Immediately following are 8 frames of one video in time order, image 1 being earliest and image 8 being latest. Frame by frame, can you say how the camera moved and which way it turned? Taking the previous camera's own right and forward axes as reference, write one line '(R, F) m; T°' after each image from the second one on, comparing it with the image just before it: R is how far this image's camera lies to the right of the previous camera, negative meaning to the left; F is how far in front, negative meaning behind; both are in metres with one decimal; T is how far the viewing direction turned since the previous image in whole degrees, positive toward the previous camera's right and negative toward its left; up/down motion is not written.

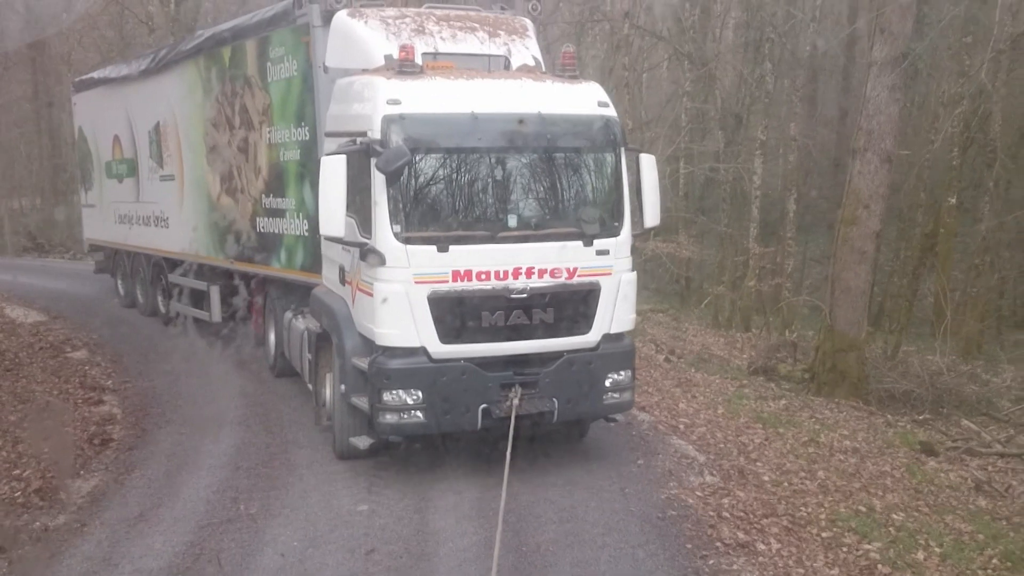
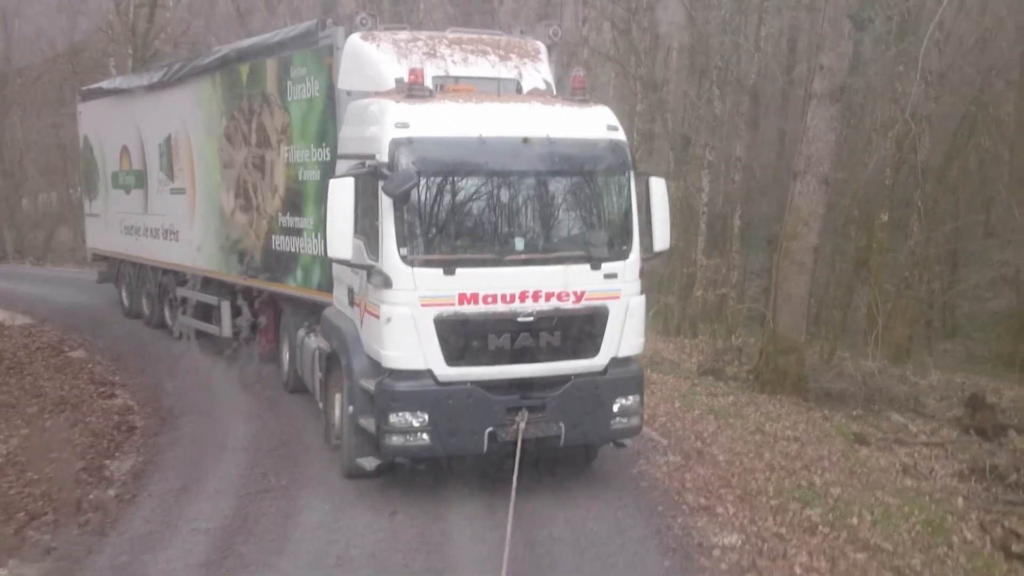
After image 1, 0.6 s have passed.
(-0.4, -1.0) m; +3°
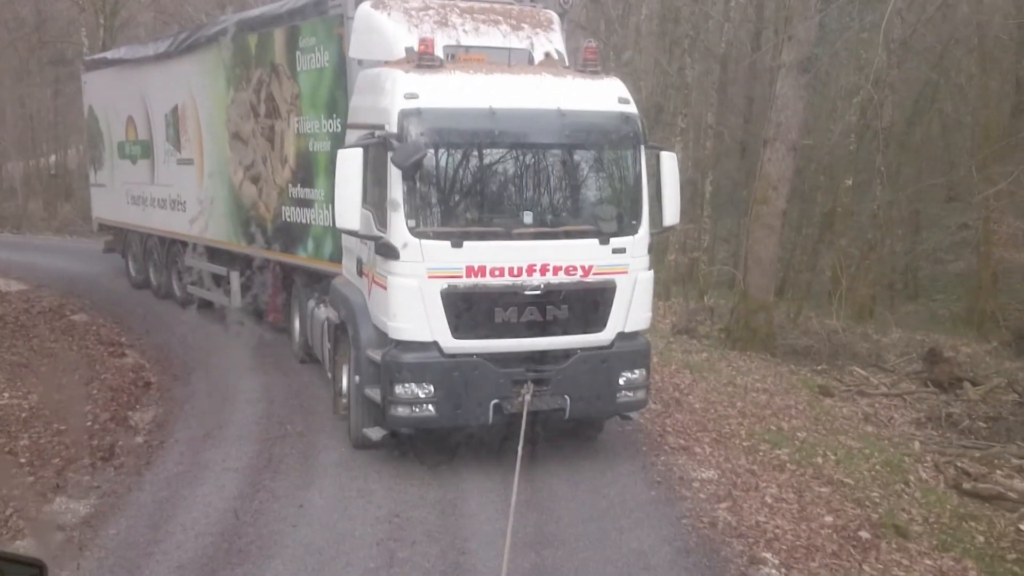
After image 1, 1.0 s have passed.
(-0.2, -0.7) m; +2°
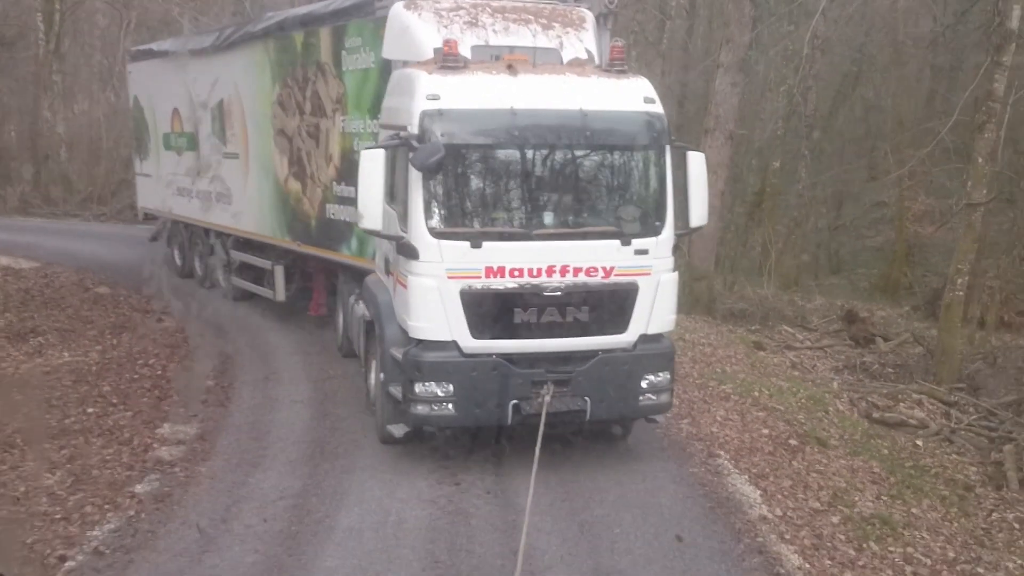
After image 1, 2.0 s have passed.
(-0.6, -1.9) m; +4°
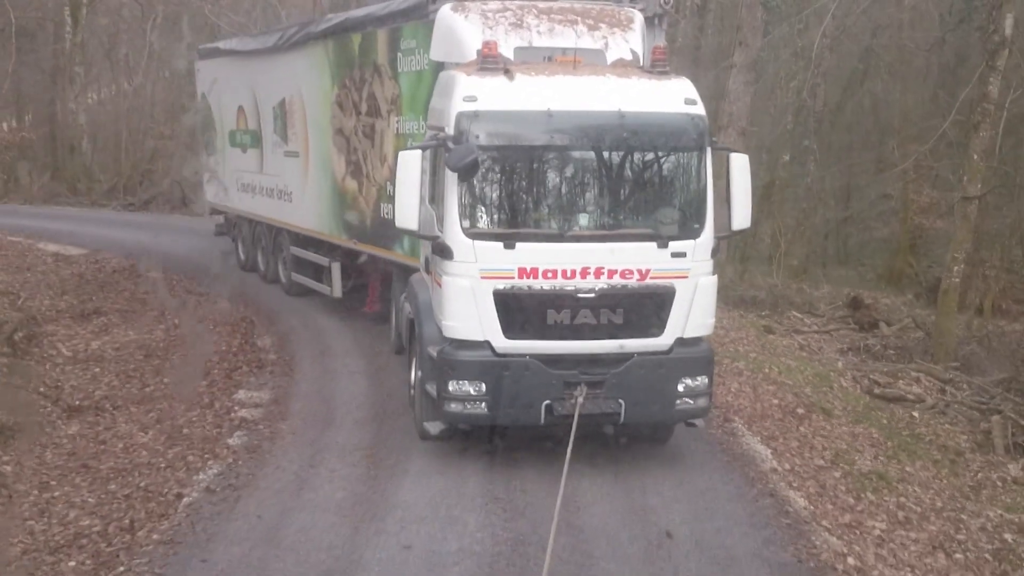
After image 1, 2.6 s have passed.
(-0.3, -1.0) m; 0°
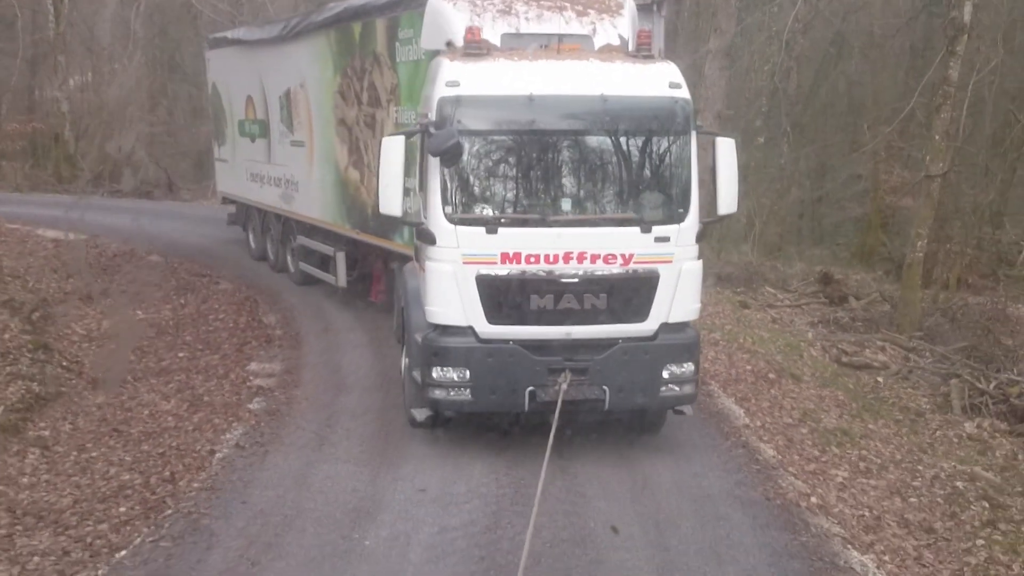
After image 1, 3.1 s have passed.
(-0.1, -0.7) m; +1°
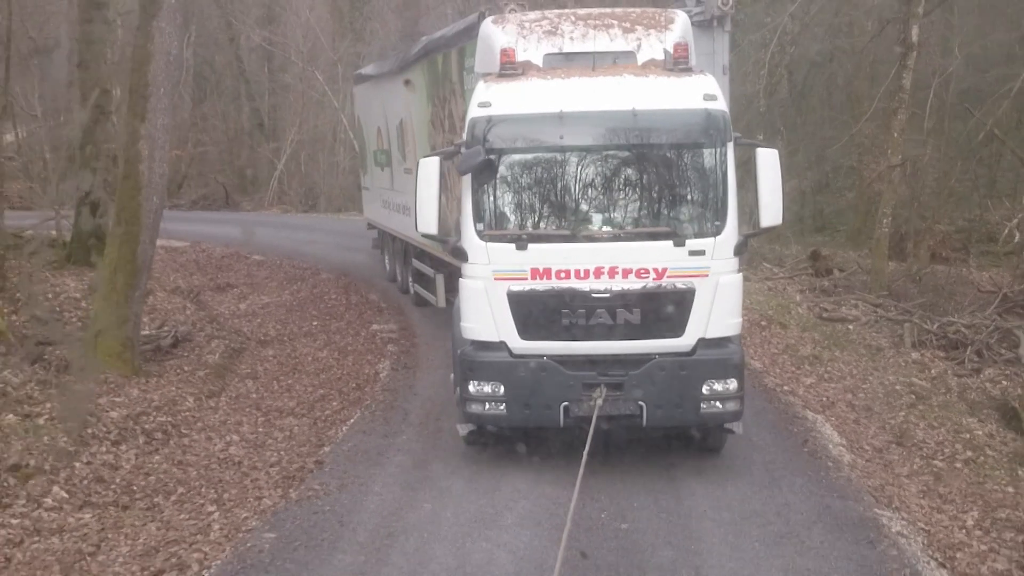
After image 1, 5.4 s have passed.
(-0.5, -3.6) m; -1°
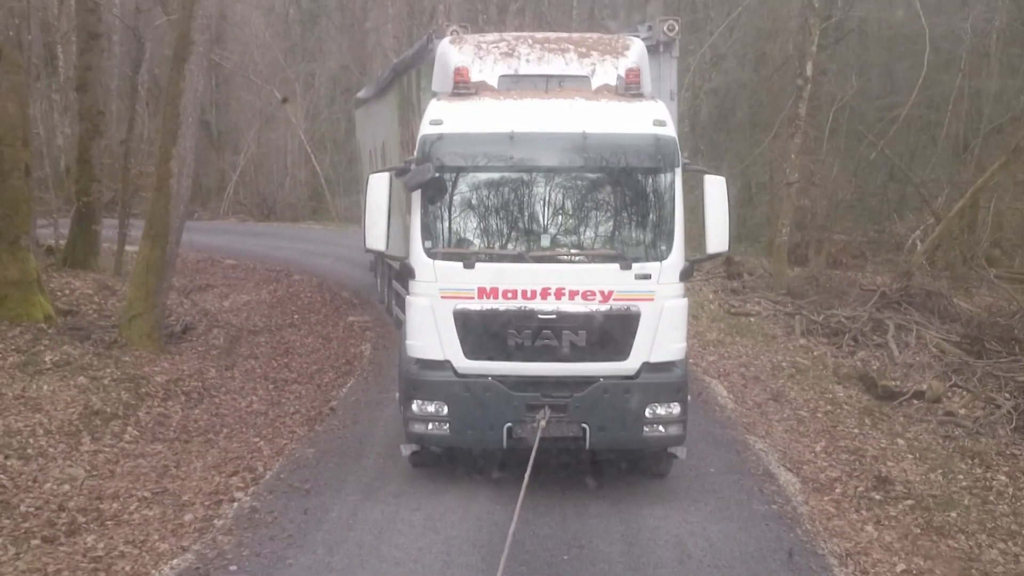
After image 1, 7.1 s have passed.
(-0.3, -2.5) m; +3°
